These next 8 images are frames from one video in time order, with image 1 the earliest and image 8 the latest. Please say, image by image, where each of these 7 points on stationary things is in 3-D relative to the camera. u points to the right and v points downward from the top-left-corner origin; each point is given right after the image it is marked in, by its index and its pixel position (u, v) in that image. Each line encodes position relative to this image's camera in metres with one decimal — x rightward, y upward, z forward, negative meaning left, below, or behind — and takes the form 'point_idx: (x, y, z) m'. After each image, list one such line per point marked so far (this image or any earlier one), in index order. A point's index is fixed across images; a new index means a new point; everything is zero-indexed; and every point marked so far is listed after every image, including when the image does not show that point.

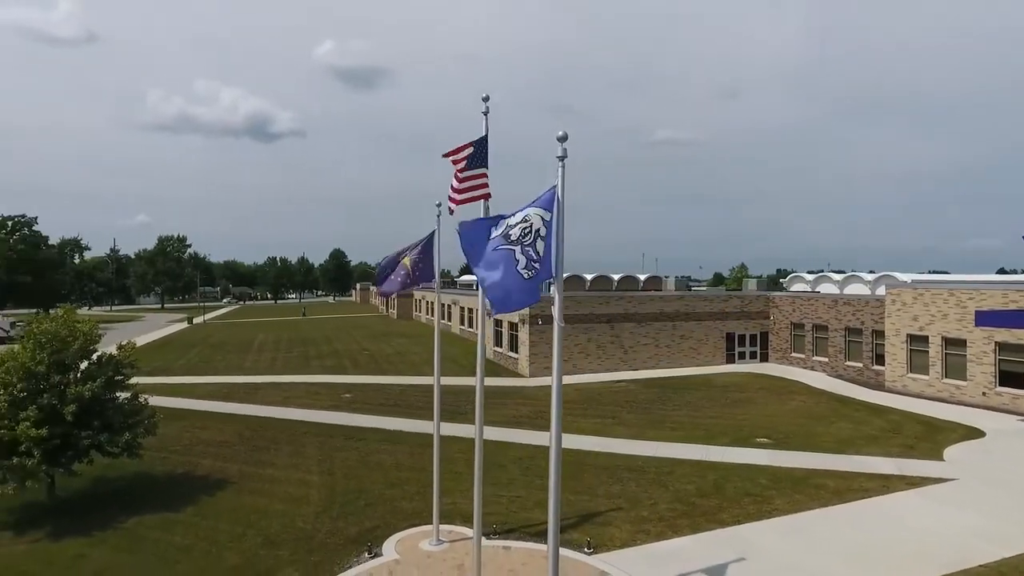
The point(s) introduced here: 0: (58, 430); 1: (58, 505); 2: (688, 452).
0: (-9.0, -2.8, +12.6) m
1: (-9.7, -4.6, +13.4) m
2: (+4.5, -4.2, +16.4) m
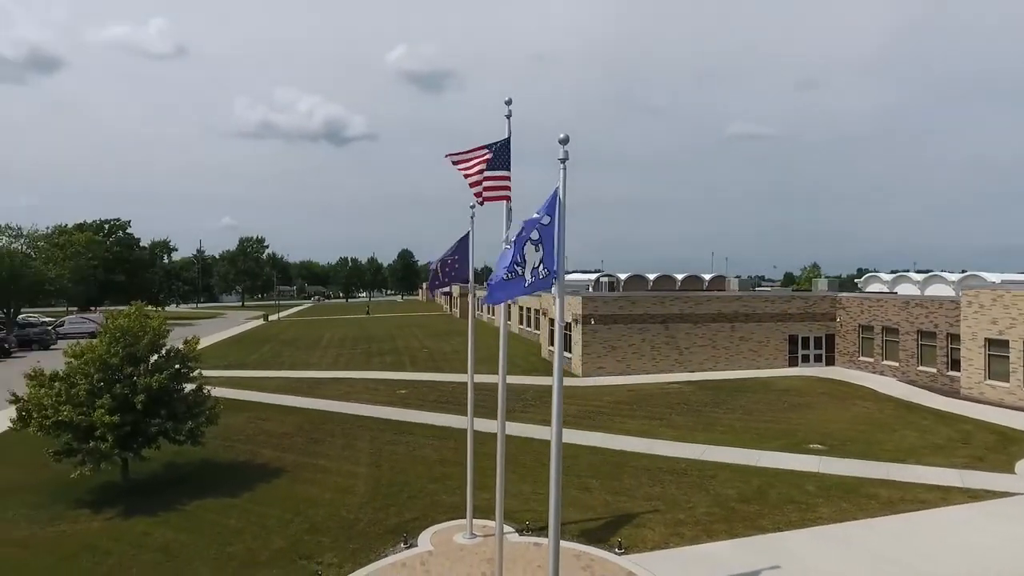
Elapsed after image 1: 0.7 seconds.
0: (-8.3, -2.8, +13.7) m
1: (-8.8, -4.6, +14.6) m
2: (+5.6, -4.2, +16.1) m
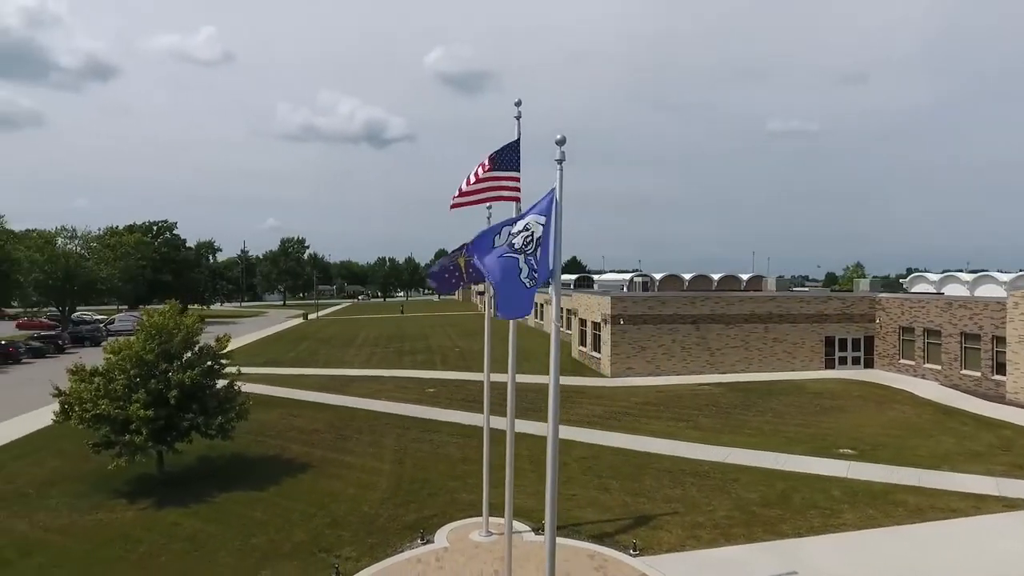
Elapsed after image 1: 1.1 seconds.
0: (-7.8, -2.8, +14.2) m
1: (-8.4, -4.5, +15.2) m
2: (+6.2, -4.3, +15.8) m
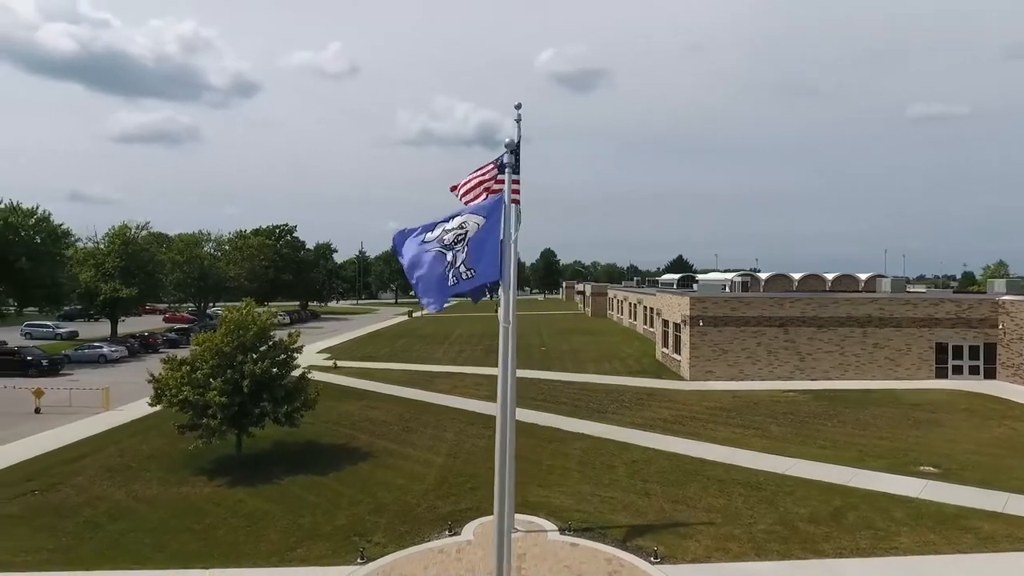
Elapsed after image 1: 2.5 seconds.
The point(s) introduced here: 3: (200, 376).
0: (-6.8, -2.8, +15.7) m
1: (-7.1, -4.5, +16.7) m
2: (+7.2, -4.3, +14.7) m
3: (-7.7, -2.2, +15.7) m
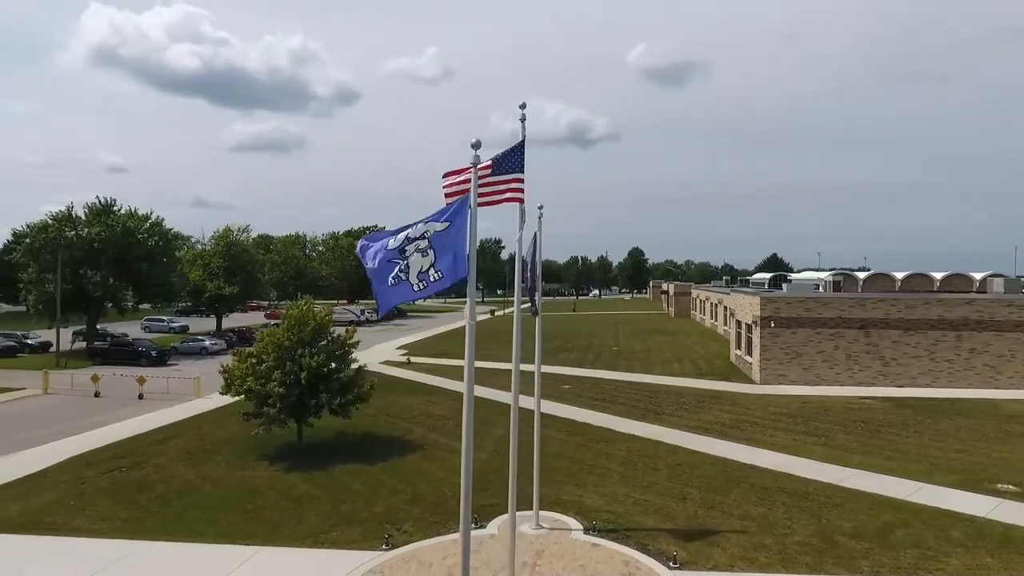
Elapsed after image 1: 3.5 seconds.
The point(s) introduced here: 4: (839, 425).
0: (-5.7, -2.7, +16.7) m
1: (-5.9, -4.4, +17.8) m
2: (+8.0, -4.3, +13.7) m
3: (-6.6, -2.1, +16.9) m
4: (+9.5, -4.0, +18.5) m
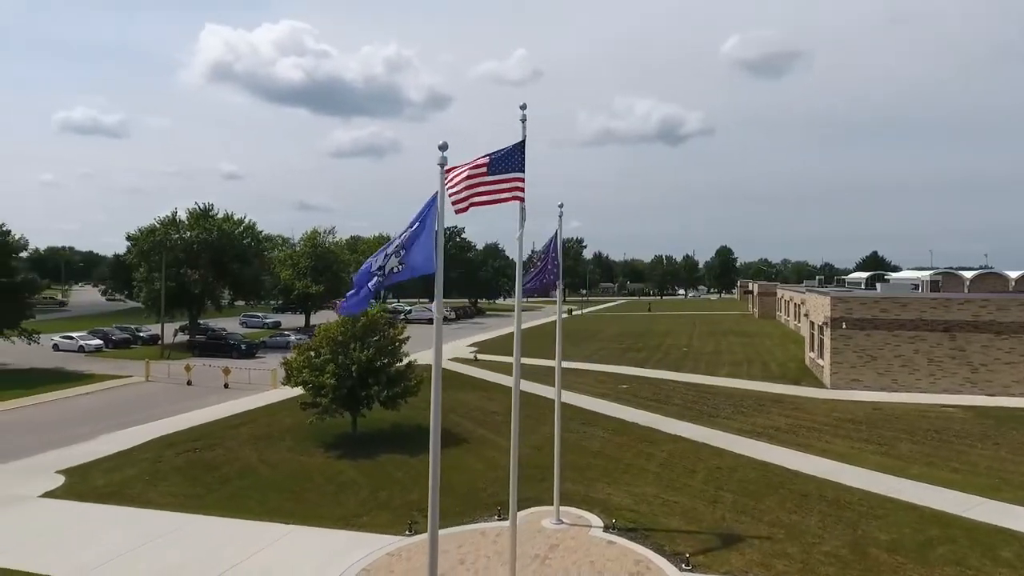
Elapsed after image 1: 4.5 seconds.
0: (-4.6, -2.6, +17.6) m
1: (-4.7, -4.4, +18.7) m
2: (+8.6, -4.2, +12.7) m
3: (-5.4, -2.0, +17.9) m
4: (+10.8, -4.0, +17.3) m
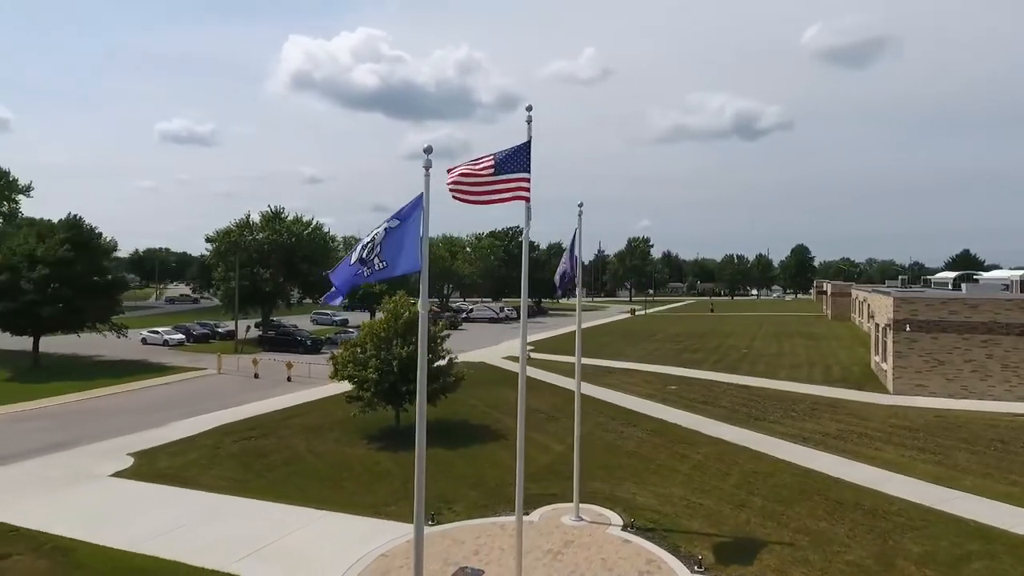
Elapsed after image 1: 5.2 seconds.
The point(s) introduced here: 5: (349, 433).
0: (-3.5, -2.6, +18.3) m
1: (-3.5, -4.3, +19.4) m
2: (+9.0, -4.2, +11.9) m
3: (-4.4, -2.0, +18.7) m
4: (+11.7, -4.0, +16.3) m
5: (-5.0, -4.5, +19.5) m
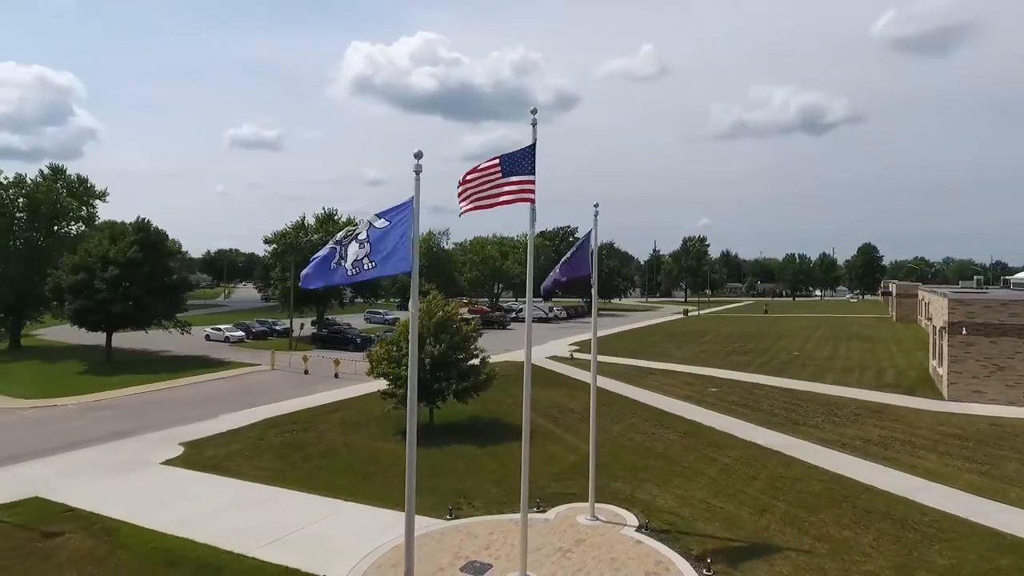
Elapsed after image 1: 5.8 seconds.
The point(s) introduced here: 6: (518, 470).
0: (-2.7, -2.6, +18.7) m
1: (-2.5, -4.3, +19.8) m
2: (+9.2, -4.2, +11.3) m
3: (-3.5, -2.0, +19.2) m
4: (+12.3, -4.0, +15.3) m
5: (-4.0, -4.4, +20.0) m
6: (+0.2, -4.4, +15.5) m
